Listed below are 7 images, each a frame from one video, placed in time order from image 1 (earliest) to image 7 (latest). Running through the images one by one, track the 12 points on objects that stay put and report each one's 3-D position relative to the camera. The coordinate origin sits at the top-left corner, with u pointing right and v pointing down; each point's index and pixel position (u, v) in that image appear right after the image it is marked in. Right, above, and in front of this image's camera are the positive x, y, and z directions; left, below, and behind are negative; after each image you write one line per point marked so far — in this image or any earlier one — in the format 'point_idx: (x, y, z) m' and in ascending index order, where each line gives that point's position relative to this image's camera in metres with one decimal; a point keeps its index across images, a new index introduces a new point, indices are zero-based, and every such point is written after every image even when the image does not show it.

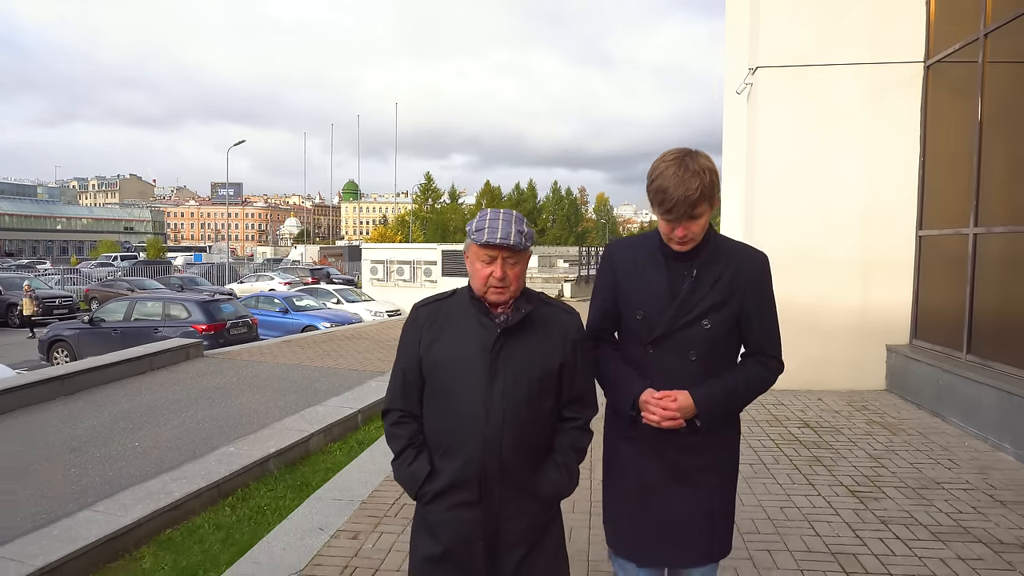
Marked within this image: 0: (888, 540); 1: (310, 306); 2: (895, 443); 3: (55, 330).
0: (+2.0, -1.3, +3.6) m
1: (-5.1, -0.4, +17.6) m
2: (+2.9, -1.2, +5.4) m
3: (-8.8, -0.8, +13.4) m
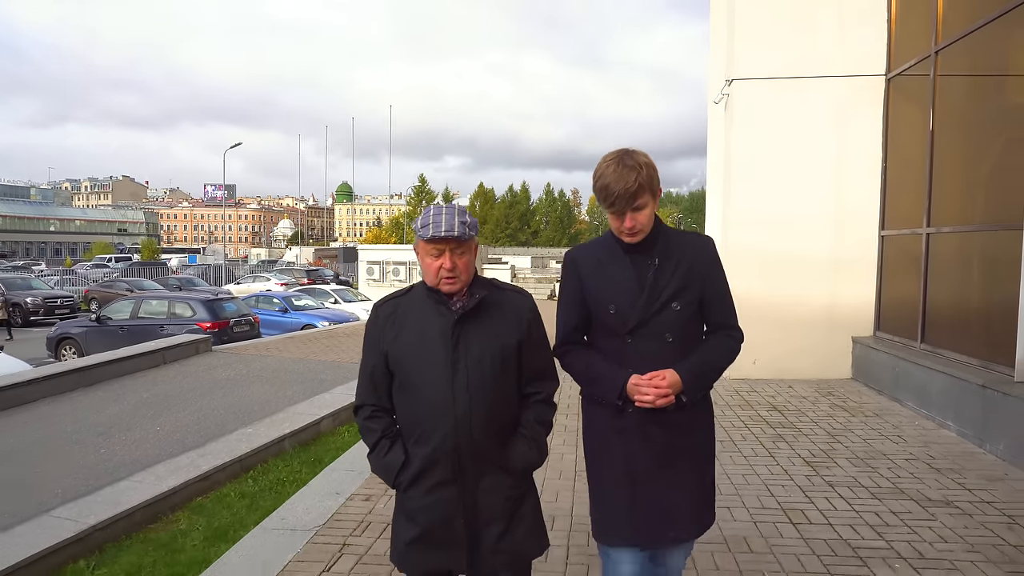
0: (+1.9, -1.2, +4.2) m
1: (-5.3, -0.4, +18.1) m
2: (+2.9, -1.1, +5.9) m
3: (-9.0, -0.8, +13.9) m
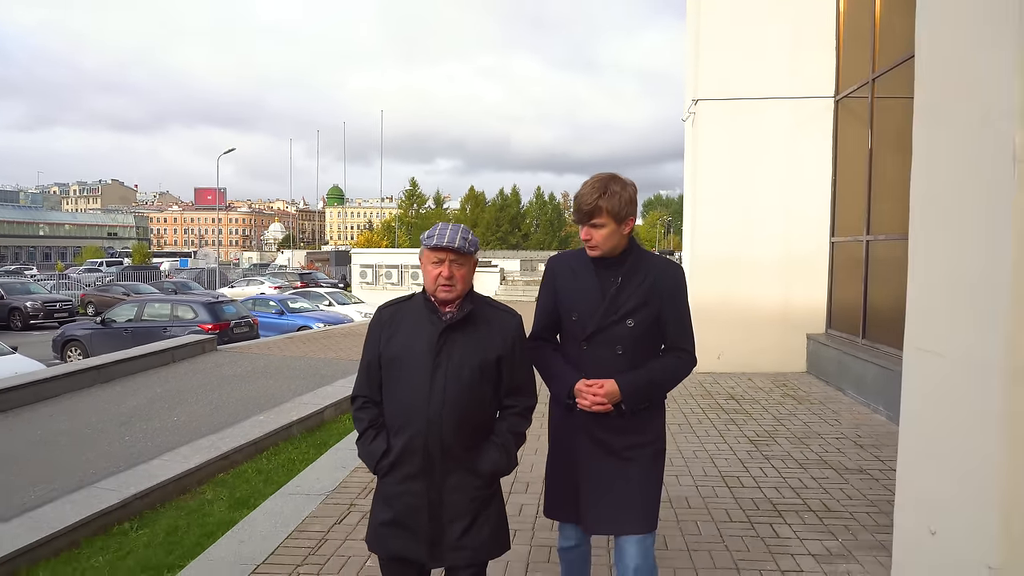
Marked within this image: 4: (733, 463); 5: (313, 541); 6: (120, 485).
0: (+1.8, -1.3, +4.9) m
1: (-5.6, -0.5, +18.7) m
2: (+2.7, -1.1, +6.6) m
3: (-9.2, -0.9, +14.4) m
4: (+1.6, -1.2, +5.0) m
5: (-1.1, -1.4, +3.9) m
6: (-2.8, -1.4, +5.0) m
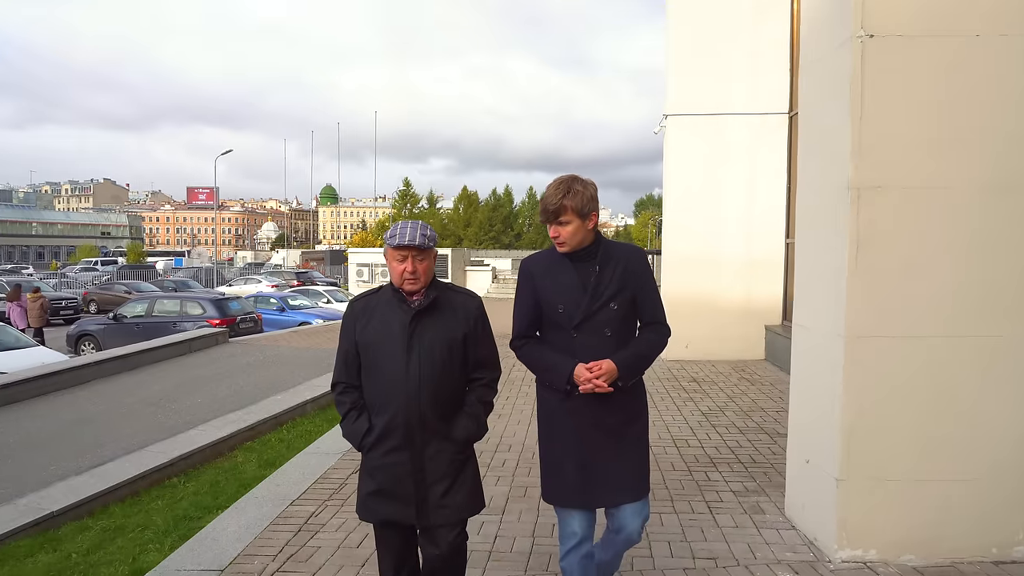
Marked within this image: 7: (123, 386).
0: (+1.7, -1.2, +5.8) m
1: (-5.9, -0.5, +19.5) m
2: (+2.6, -1.1, +7.6) m
3: (-9.4, -0.8, +15.3) m
4: (+1.5, -1.2, +5.9) m
5: (-1.2, -1.3, +4.8) m
6: (-2.9, -1.4, +5.9) m
7: (-5.0, -1.3, +8.9) m
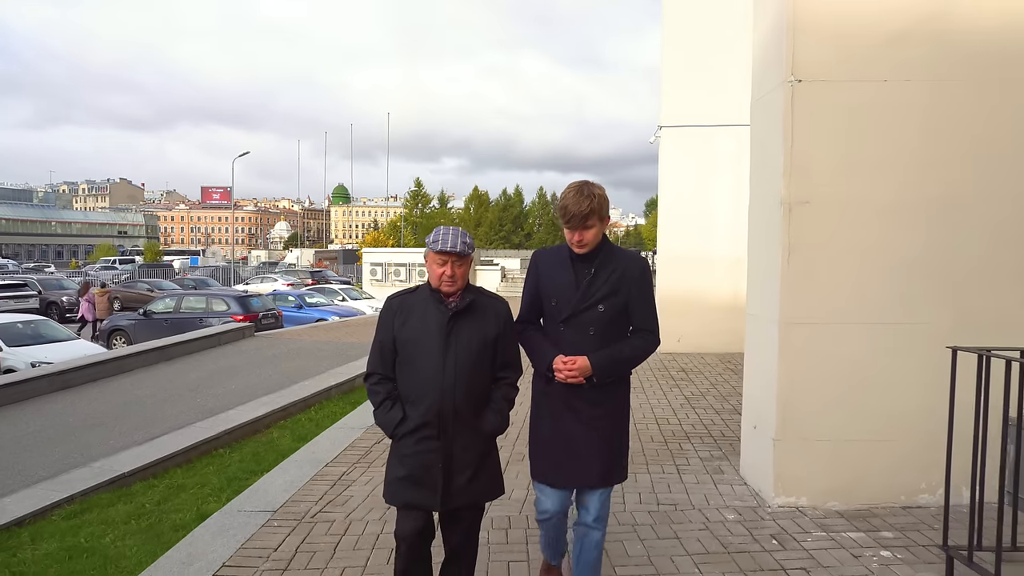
0: (+1.7, -1.2, +6.6) m
1: (-5.6, -0.4, +20.4) m
2: (+2.6, -1.1, +8.3) m
3: (-9.3, -0.8, +16.2) m
4: (+1.5, -1.2, +6.7) m
5: (-1.2, -1.3, +5.6) m
6: (-2.9, -1.3, +6.7) m
7: (-4.9, -1.2, +9.8) m
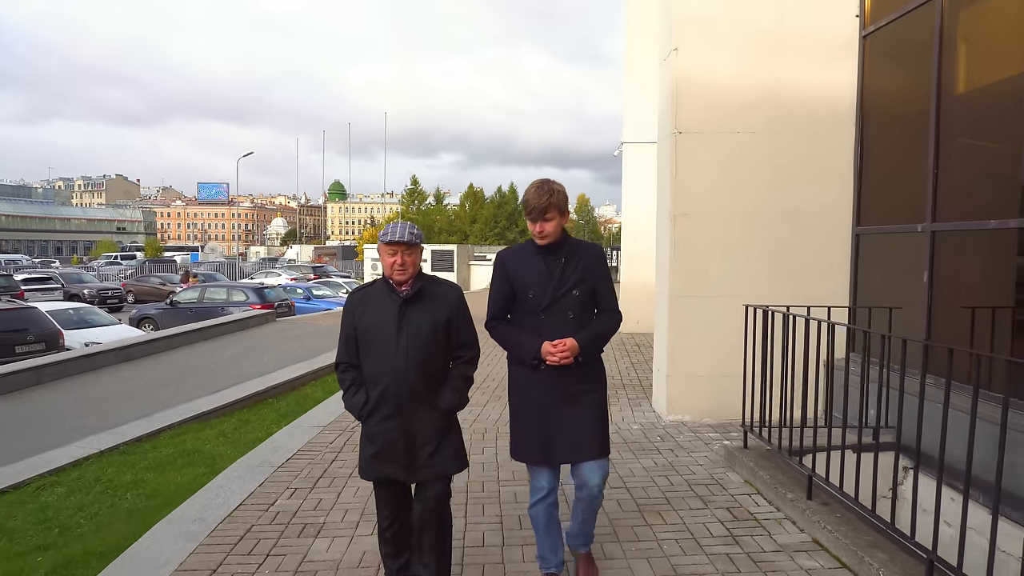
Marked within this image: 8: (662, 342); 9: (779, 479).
0: (+1.5, -1.0, +8.5) m
1: (-5.9, -0.2, +22.3) m
2: (+2.4, -0.9, +10.3) m
3: (-9.5, -0.6, +18.1) m
4: (+1.3, -1.0, +8.6) m
5: (-1.4, -1.2, +7.5) m
6: (-3.1, -1.2, +8.6) m
7: (-5.1, -1.0, +11.6) m
8: (+1.3, -0.5, +6.2) m
9: (+1.6, -1.1, +4.2) m
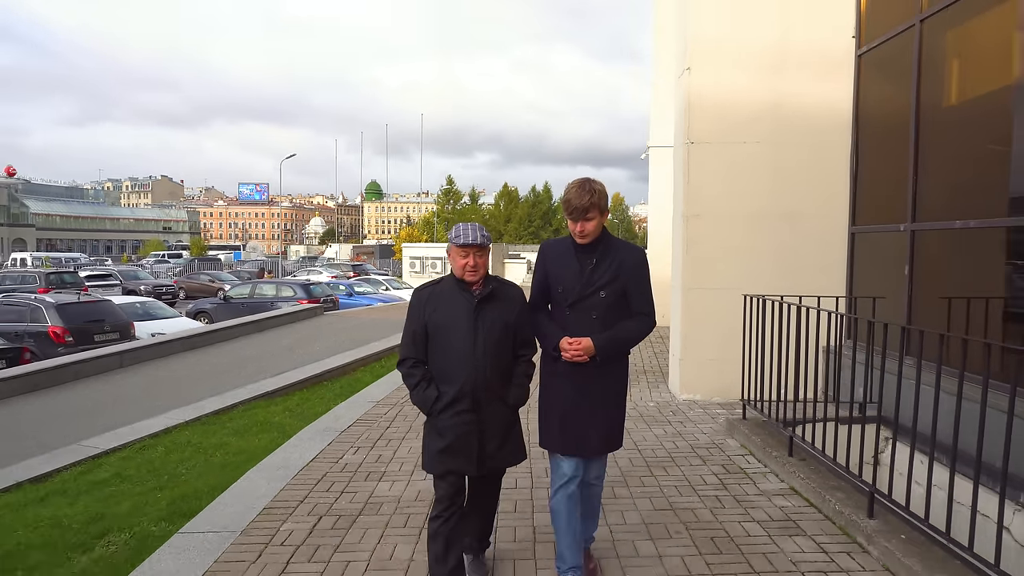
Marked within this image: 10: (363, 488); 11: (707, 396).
0: (+1.9, -1.0, +9.2) m
1: (-4.8, -0.1, +23.4) m
2: (+2.9, -0.8, +10.9) m
3: (-8.6, -0.4, +19.3) m
4: (+1.7, -1.0, +9.3) m
5: (-1.1, -1.1, +8.3) m
6: (-2.7, -1.1, +9.5) m
7: (-4.6, -0.9, +12.7) m
8: (+1.6, -0.4, +6.9) m
9: (+1.8, -1.1, +4.9) m
10: (-1.0, -1.3, +4.5) m
11: (+1.9, -1.1, +6.7) m
